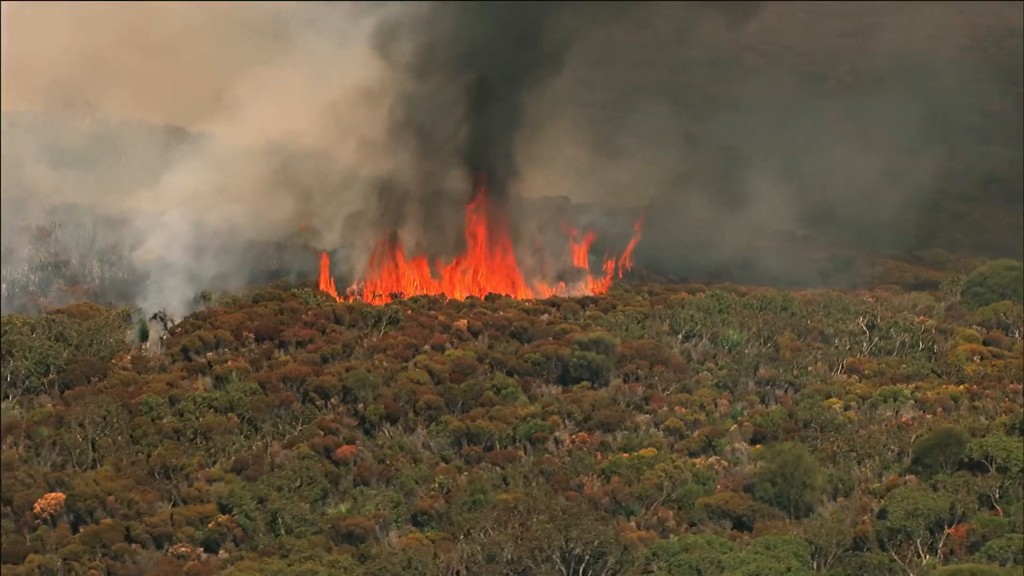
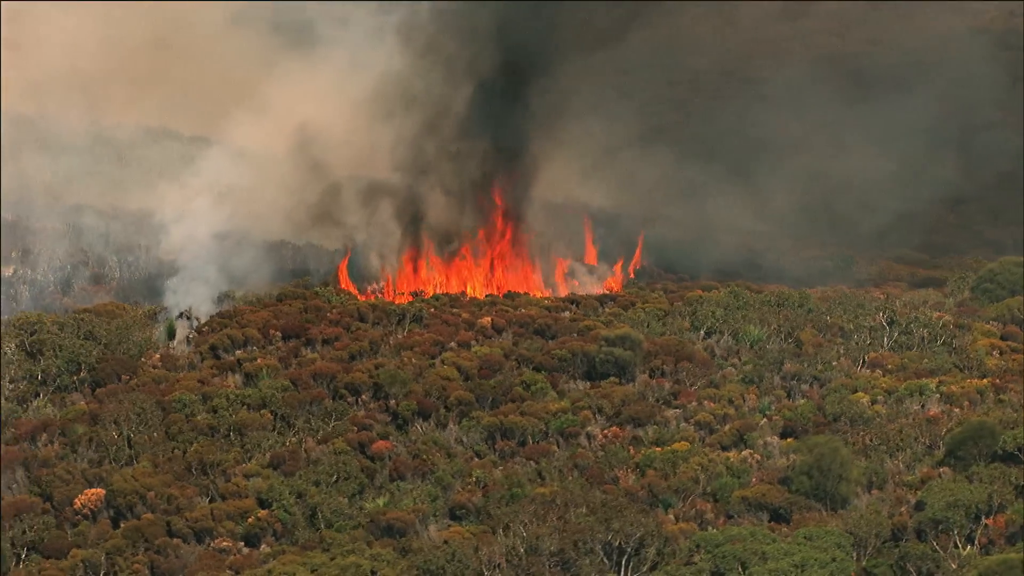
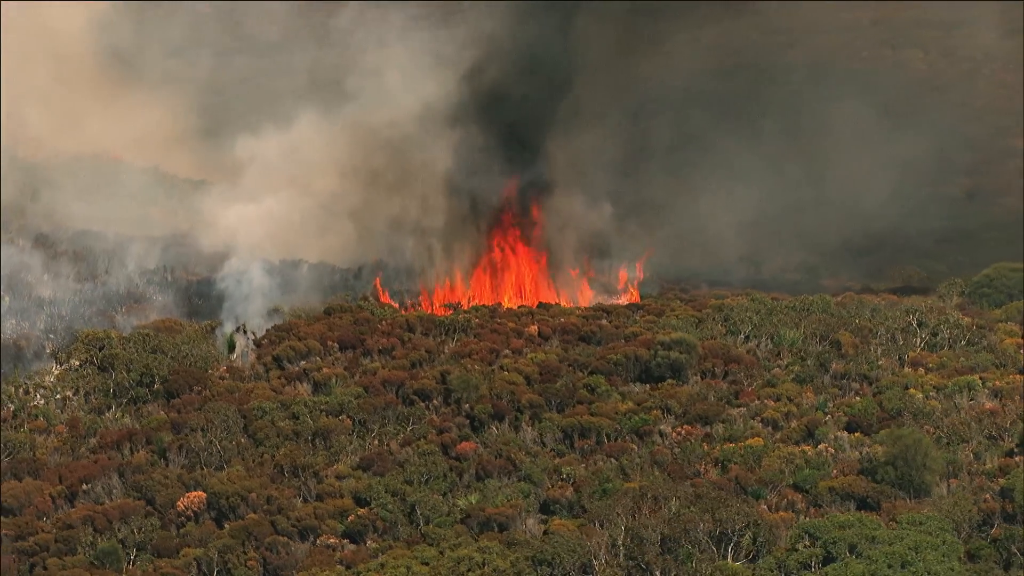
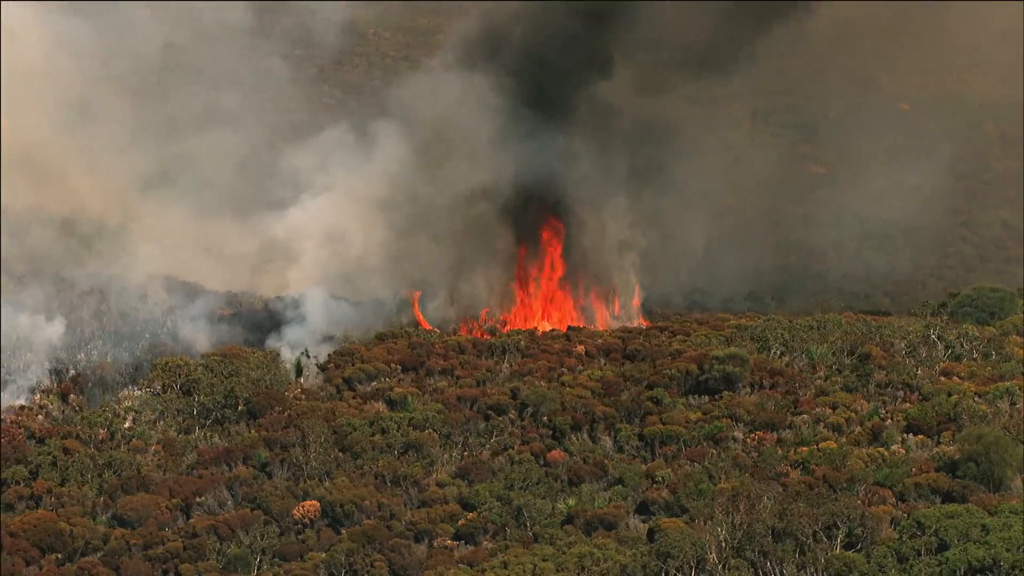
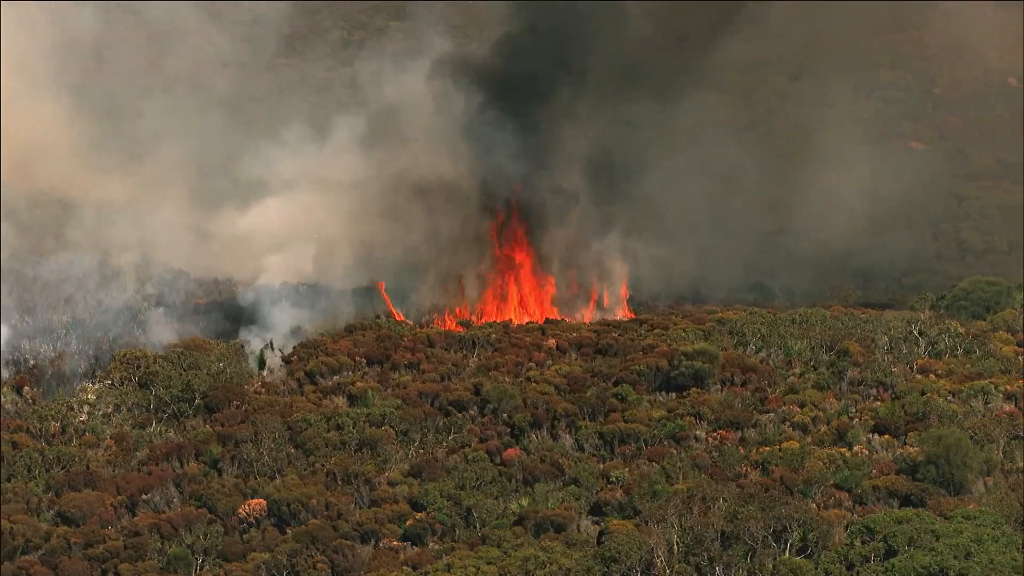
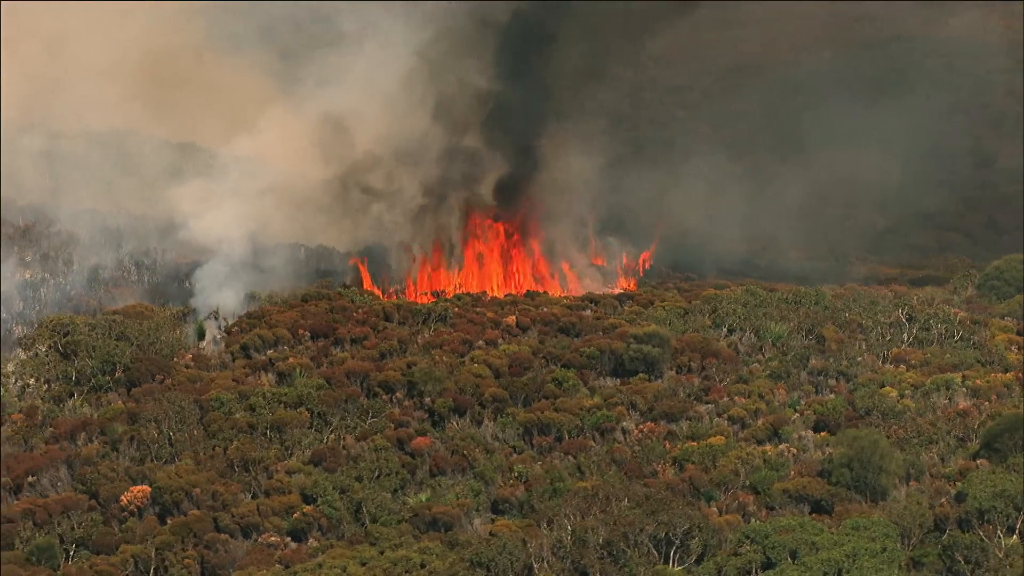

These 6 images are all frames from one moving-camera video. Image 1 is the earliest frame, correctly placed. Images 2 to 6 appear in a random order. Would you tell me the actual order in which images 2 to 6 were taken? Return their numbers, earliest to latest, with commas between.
2, 6, 3, 5, 4
